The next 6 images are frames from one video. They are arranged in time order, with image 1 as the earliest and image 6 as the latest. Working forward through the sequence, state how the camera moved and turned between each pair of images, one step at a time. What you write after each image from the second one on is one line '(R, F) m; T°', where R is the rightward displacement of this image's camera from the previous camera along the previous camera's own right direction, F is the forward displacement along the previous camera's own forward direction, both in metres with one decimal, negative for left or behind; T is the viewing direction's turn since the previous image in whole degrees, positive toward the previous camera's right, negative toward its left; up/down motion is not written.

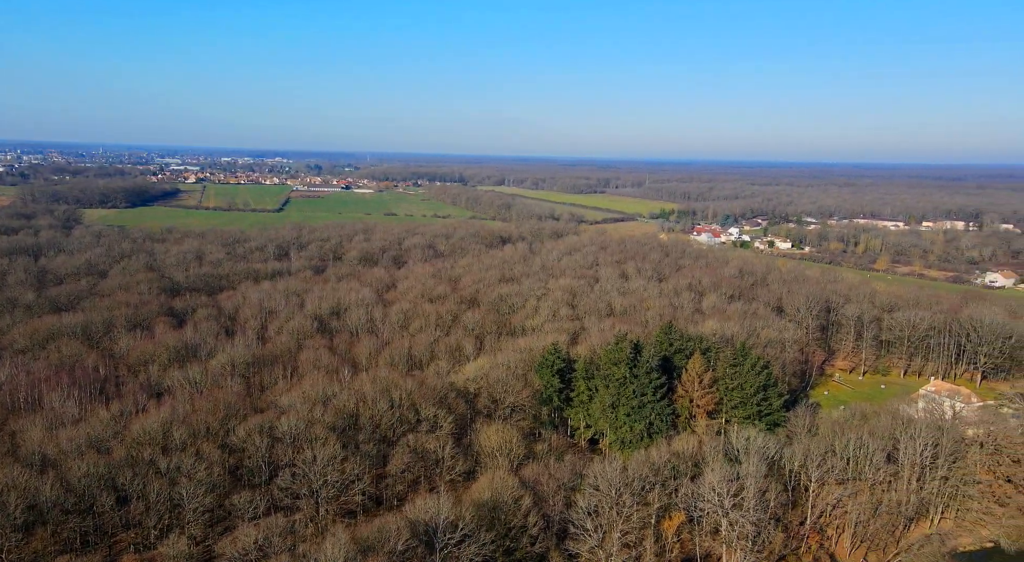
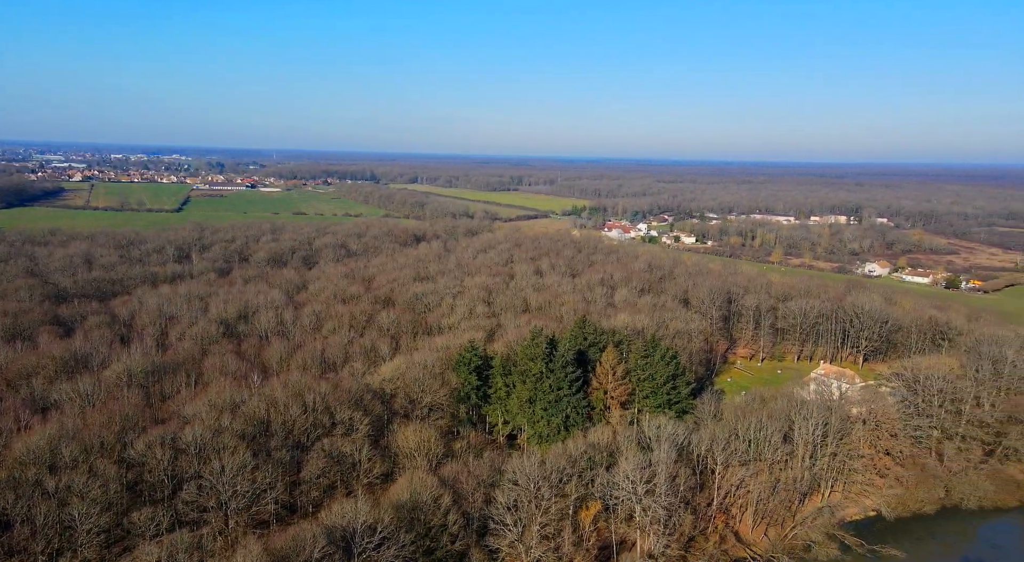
(-0.9, -0.1) m; +8°
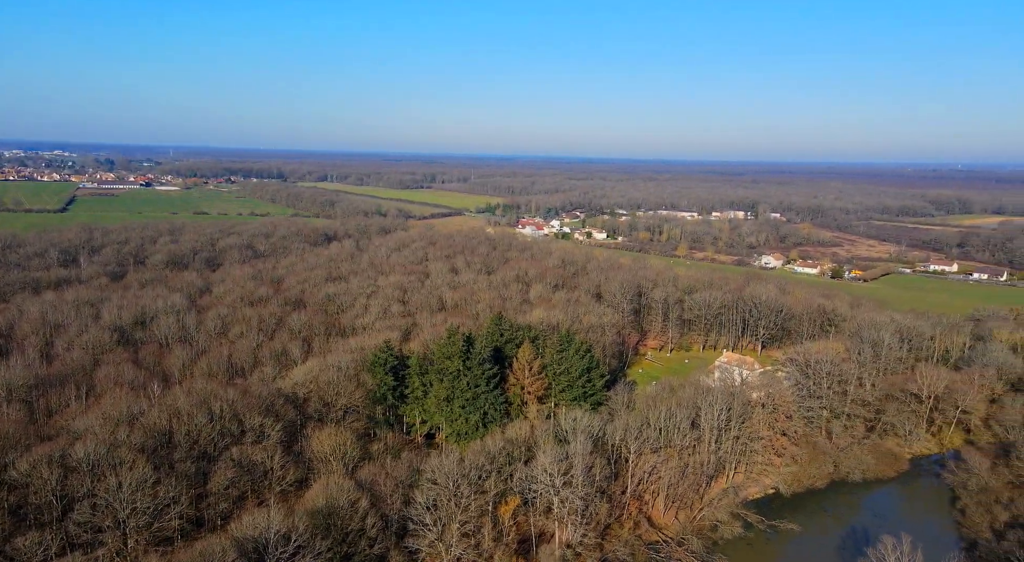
(-0.9, 0.0) m; +8°
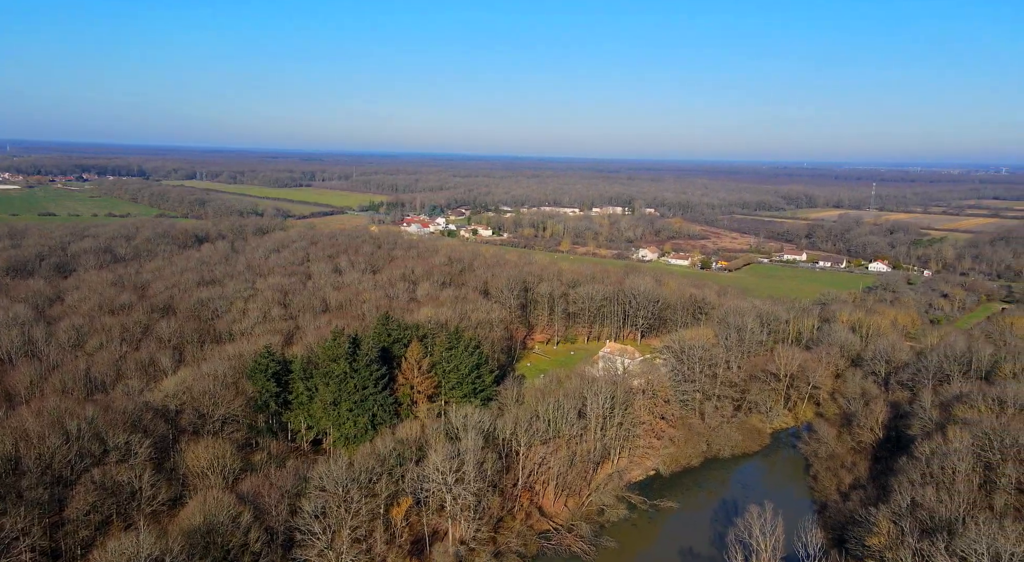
(-0.4, 0.0) m; +10°
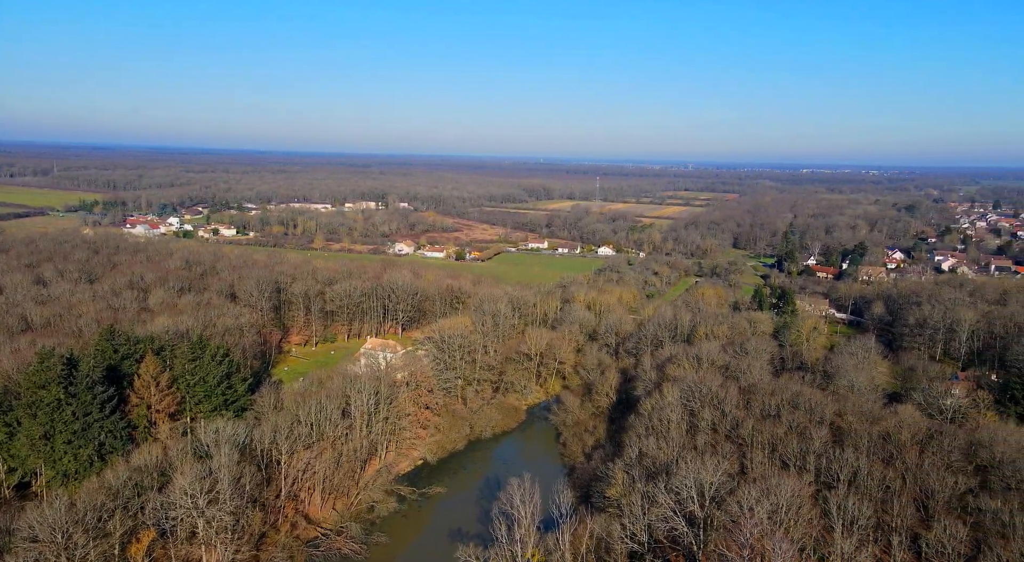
(+0.2, -0.1) m; +19°
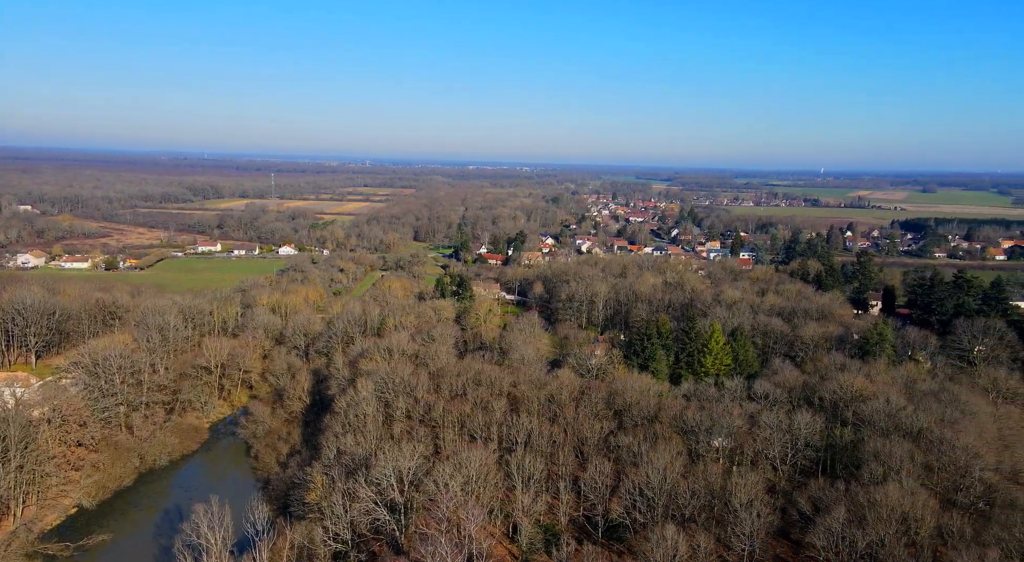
(+0.4, 0.0) m; +24°
